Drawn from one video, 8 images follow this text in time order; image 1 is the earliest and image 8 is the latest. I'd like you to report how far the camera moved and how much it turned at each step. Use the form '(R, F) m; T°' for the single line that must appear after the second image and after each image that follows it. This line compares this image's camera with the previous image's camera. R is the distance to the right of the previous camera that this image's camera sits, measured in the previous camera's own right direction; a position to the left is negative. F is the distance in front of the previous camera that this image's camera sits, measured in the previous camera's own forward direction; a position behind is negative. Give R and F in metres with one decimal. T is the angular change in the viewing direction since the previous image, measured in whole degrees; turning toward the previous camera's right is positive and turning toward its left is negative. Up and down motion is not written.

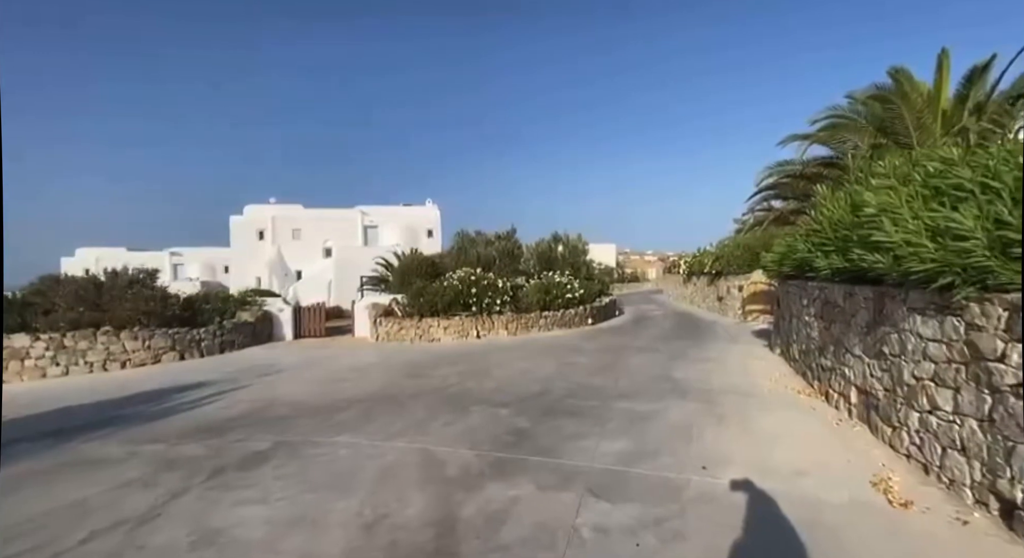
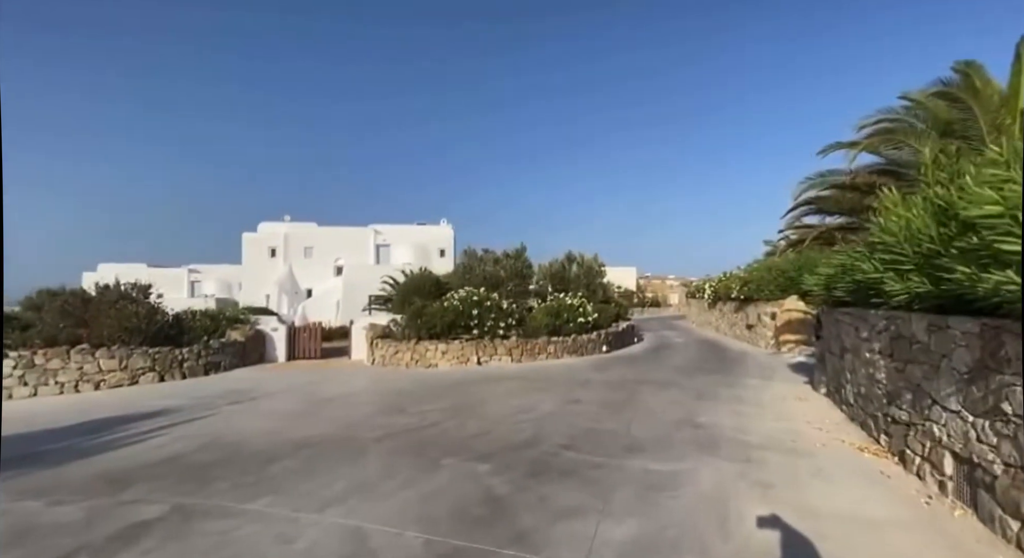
(+0.4, +1.4) m; -2°
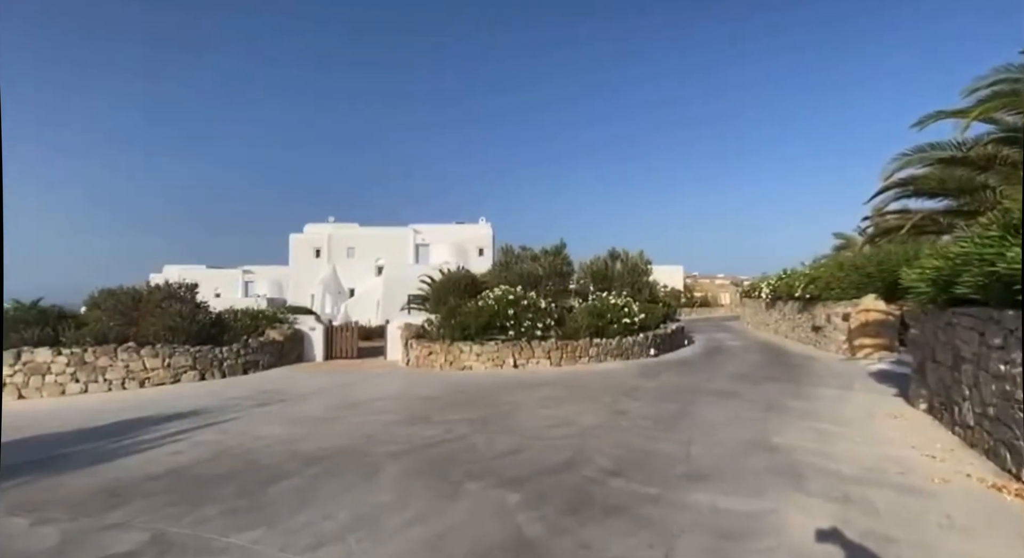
(+0.1, +0.9) m; -5°
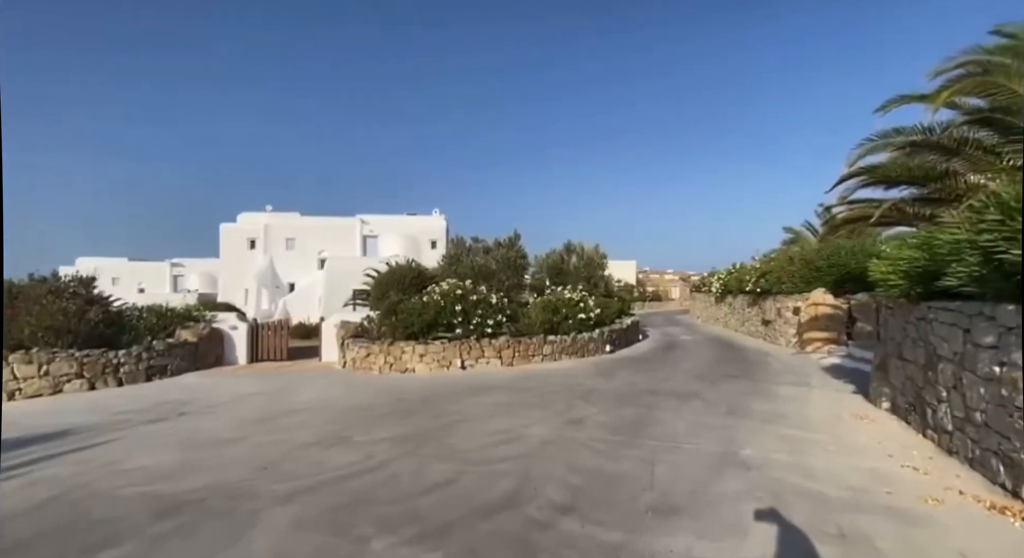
(+0.2, +1.1) m; +5°
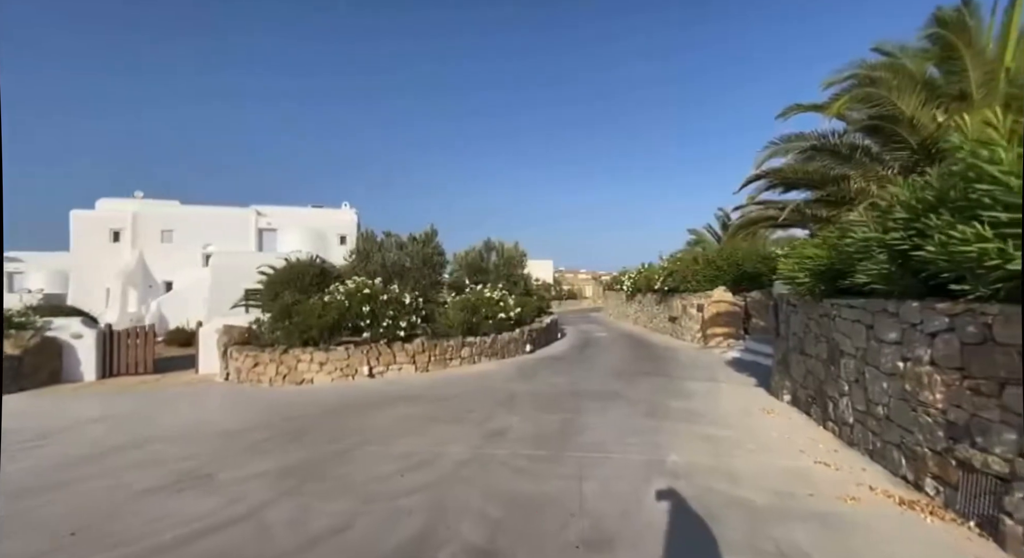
(0.0, +0.7) m; +10°
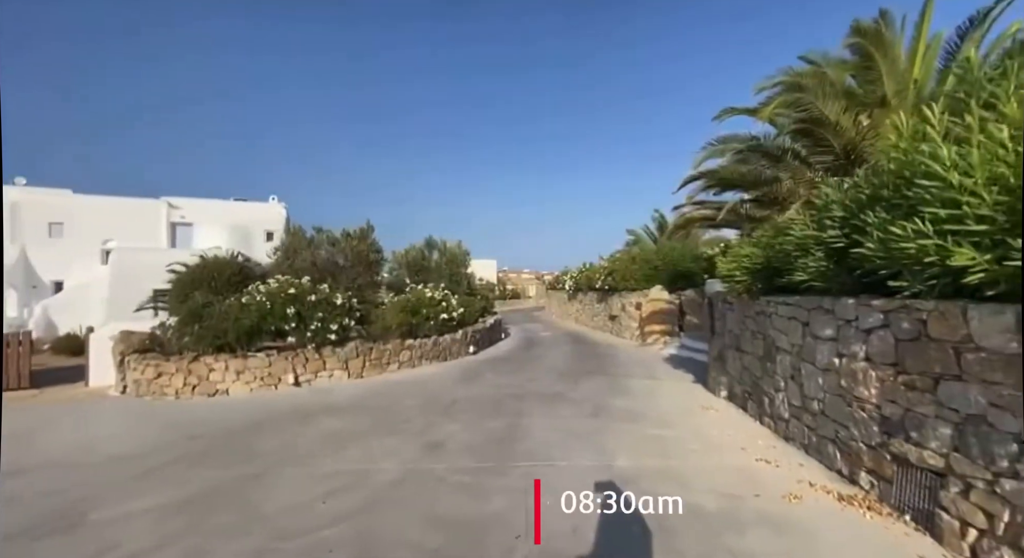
(0.0, +0.4) m; +7°
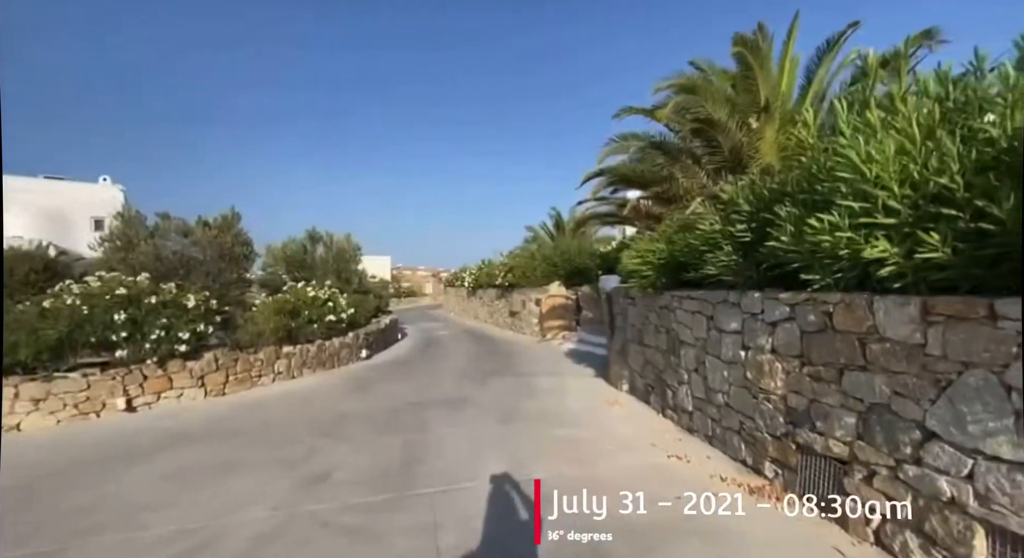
(-0.1, +0.7) m; +12°
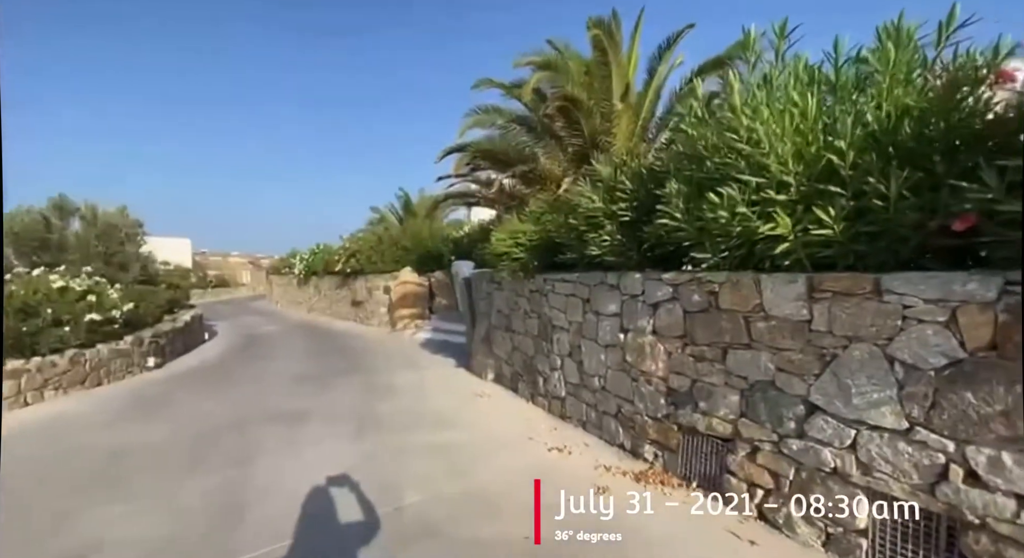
(-0.3, +0.9) m; +18°
